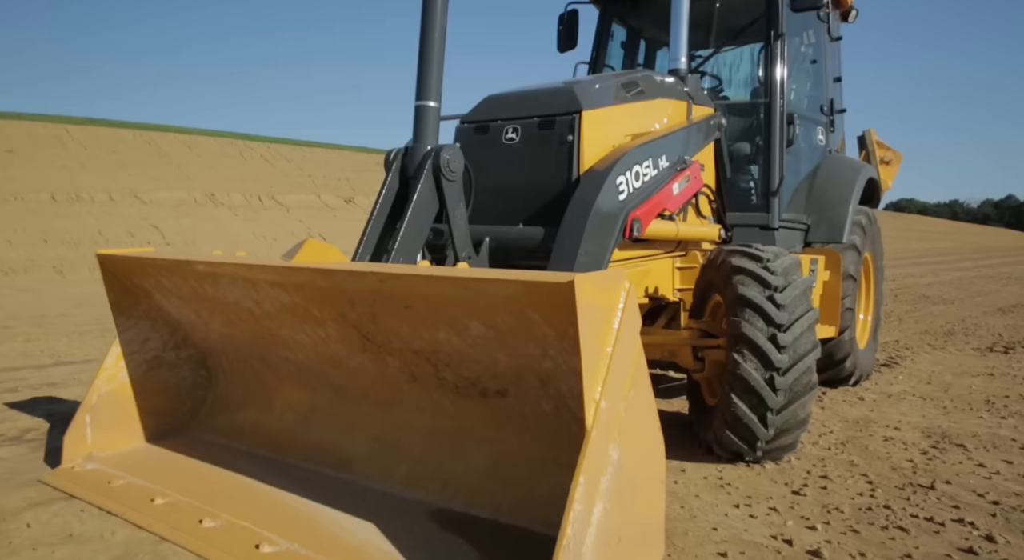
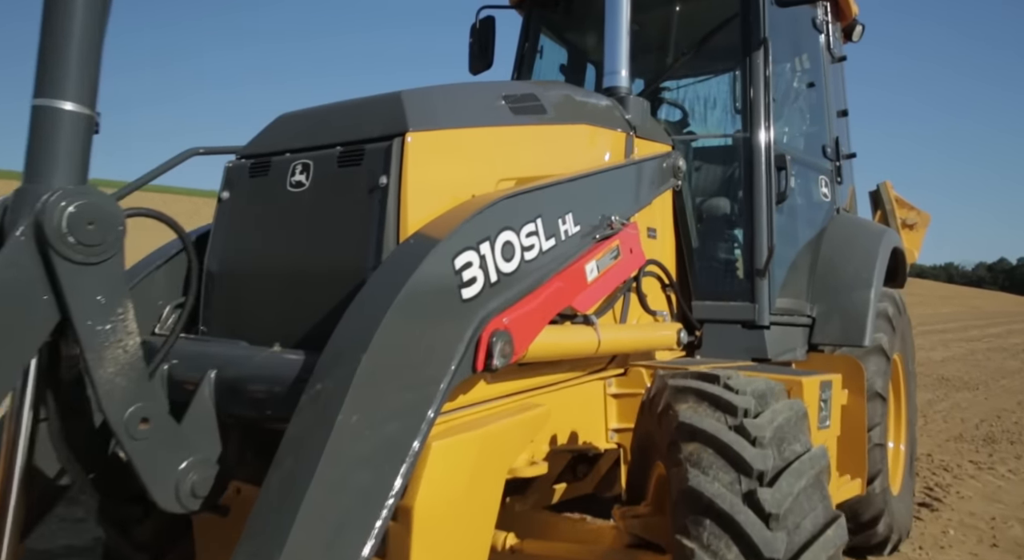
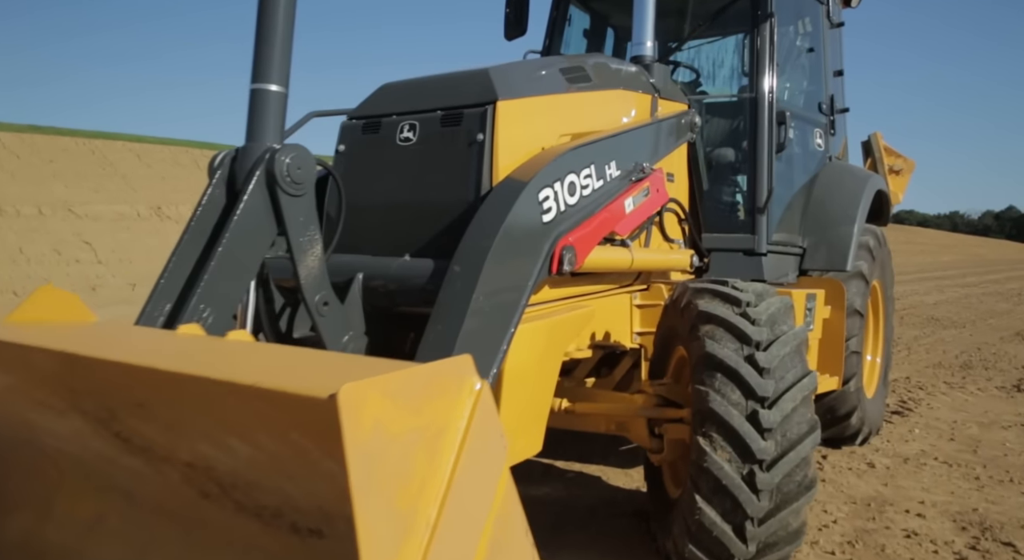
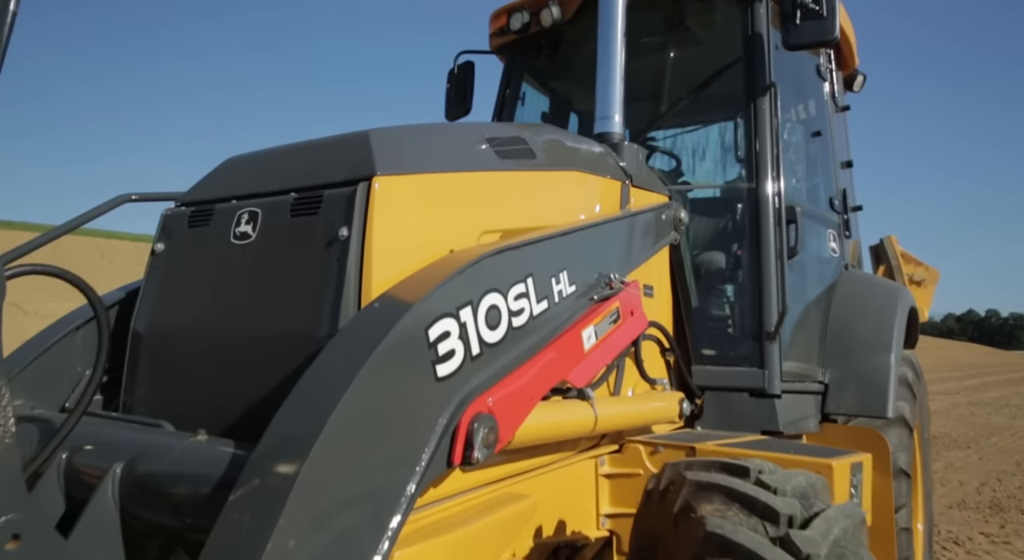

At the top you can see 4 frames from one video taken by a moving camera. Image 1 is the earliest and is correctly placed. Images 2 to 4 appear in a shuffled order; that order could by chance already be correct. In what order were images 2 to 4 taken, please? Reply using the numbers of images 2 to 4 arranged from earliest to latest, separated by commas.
3, 2, 4
